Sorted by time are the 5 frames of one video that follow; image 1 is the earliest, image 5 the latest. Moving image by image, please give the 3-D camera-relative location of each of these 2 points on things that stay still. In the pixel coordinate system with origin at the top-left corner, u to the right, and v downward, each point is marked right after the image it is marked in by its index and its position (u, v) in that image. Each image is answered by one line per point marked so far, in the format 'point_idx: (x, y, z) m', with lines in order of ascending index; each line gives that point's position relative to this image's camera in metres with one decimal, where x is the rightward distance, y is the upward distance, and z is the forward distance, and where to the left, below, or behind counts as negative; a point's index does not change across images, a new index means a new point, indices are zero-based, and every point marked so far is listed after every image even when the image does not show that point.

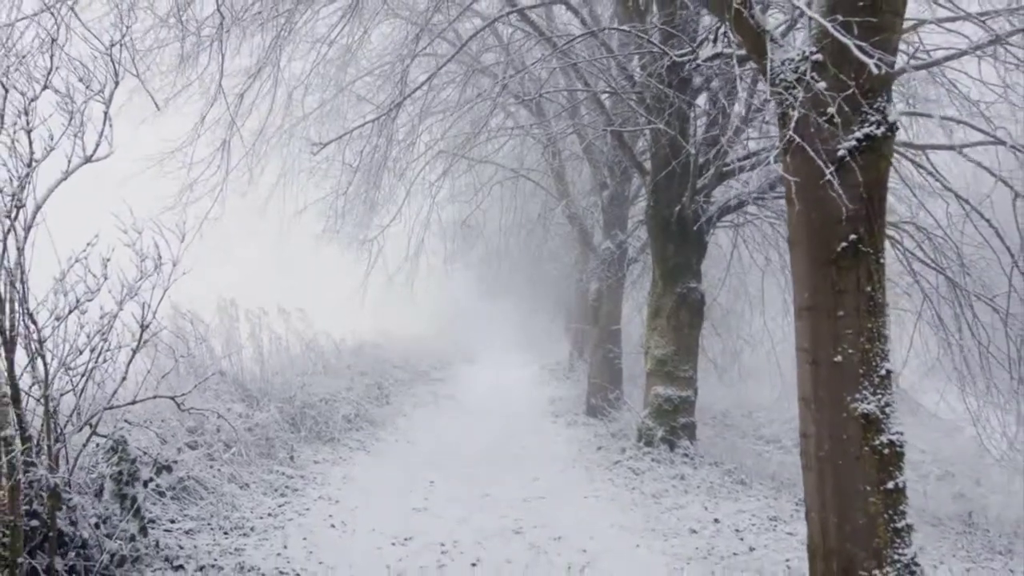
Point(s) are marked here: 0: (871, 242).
0: (+1.8, +0.2, +3.4) m
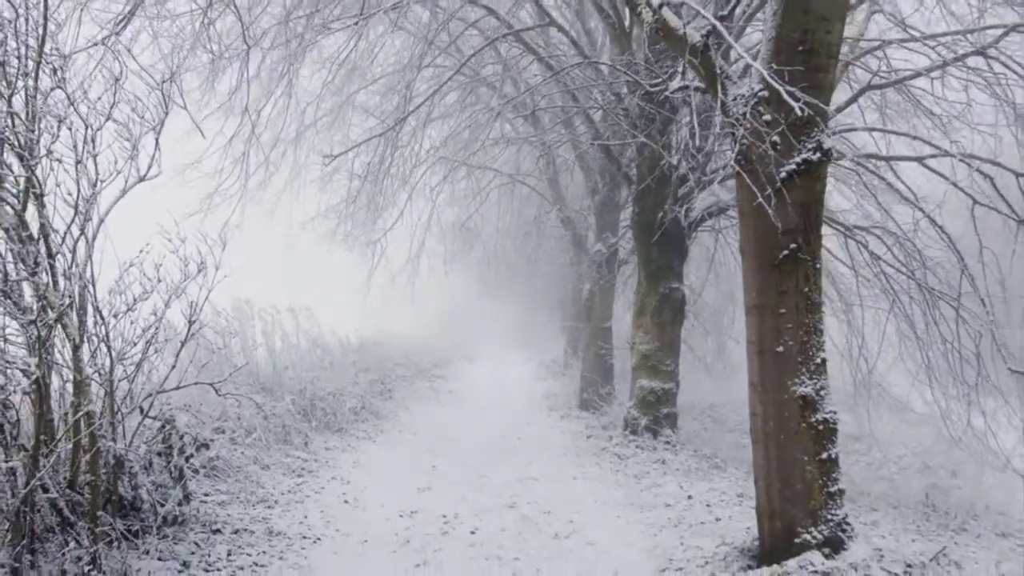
0: (+1.8, +0.2, +4.1) m
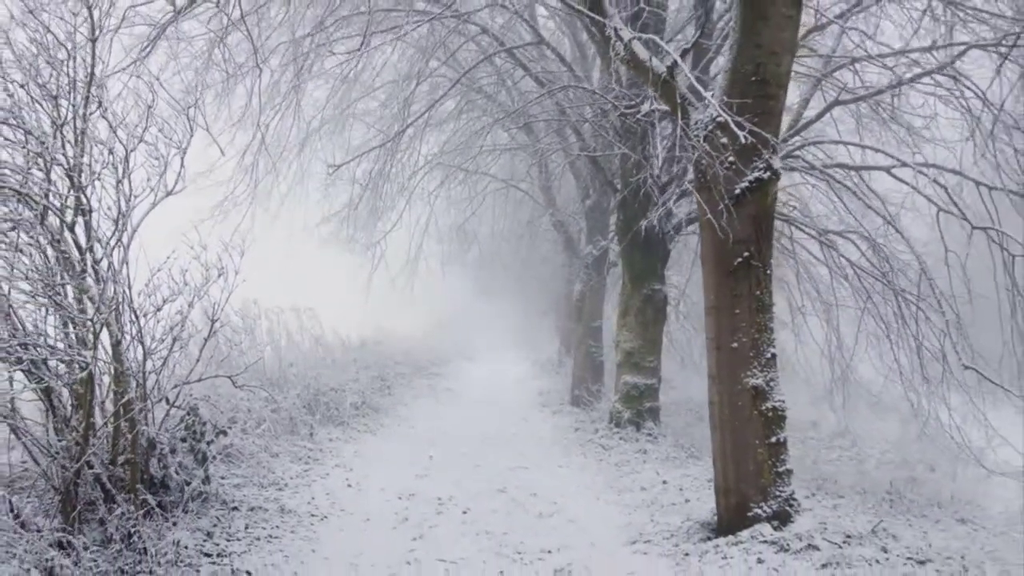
0: (+1.7, +0.2, +4.6) m
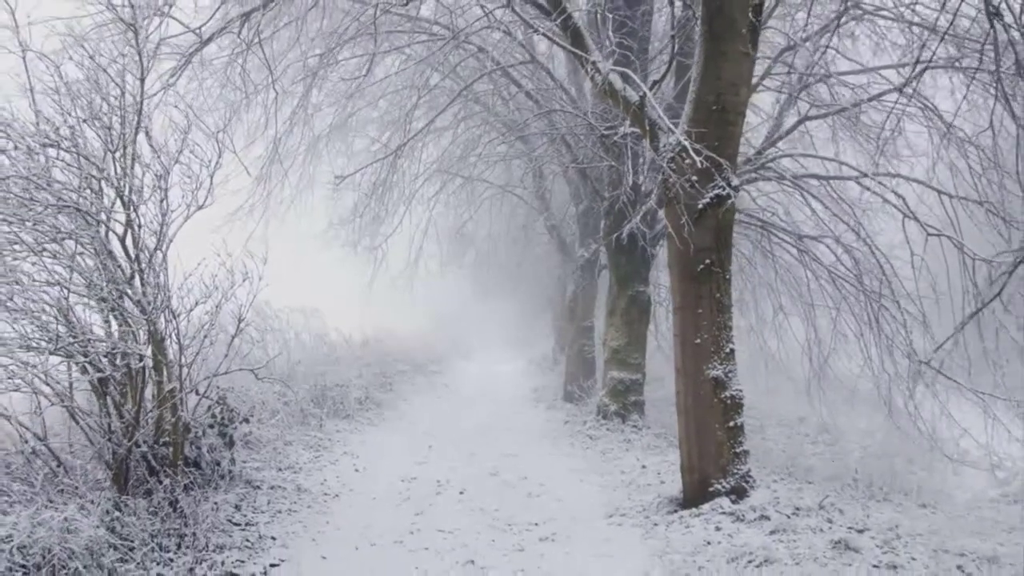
0: (+1.6, +0.2, +5.2) m
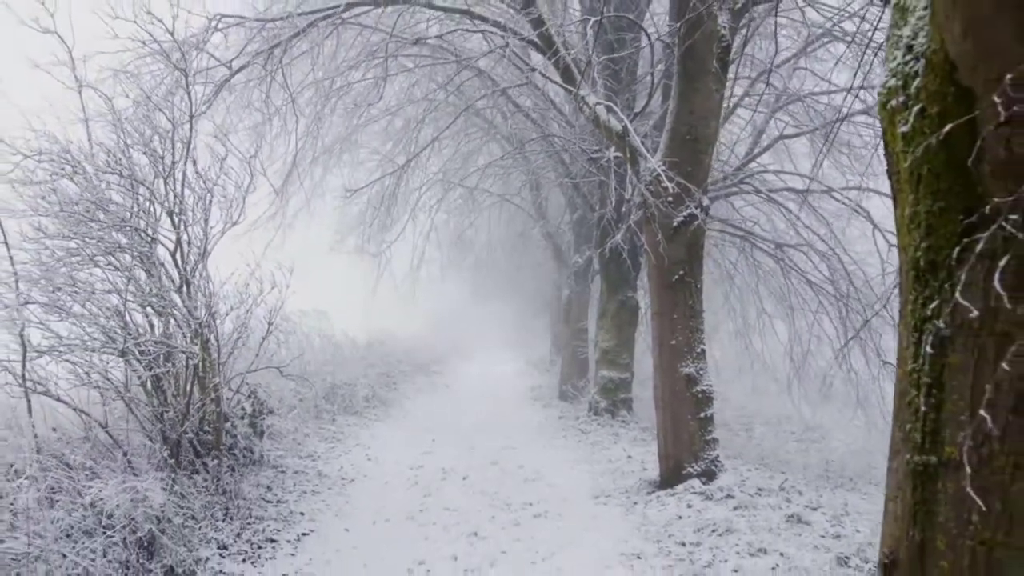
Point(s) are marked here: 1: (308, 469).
0: (+1.6, +0.1, +6.0) m
1: (-2.1, -1.8, +6.9) m
